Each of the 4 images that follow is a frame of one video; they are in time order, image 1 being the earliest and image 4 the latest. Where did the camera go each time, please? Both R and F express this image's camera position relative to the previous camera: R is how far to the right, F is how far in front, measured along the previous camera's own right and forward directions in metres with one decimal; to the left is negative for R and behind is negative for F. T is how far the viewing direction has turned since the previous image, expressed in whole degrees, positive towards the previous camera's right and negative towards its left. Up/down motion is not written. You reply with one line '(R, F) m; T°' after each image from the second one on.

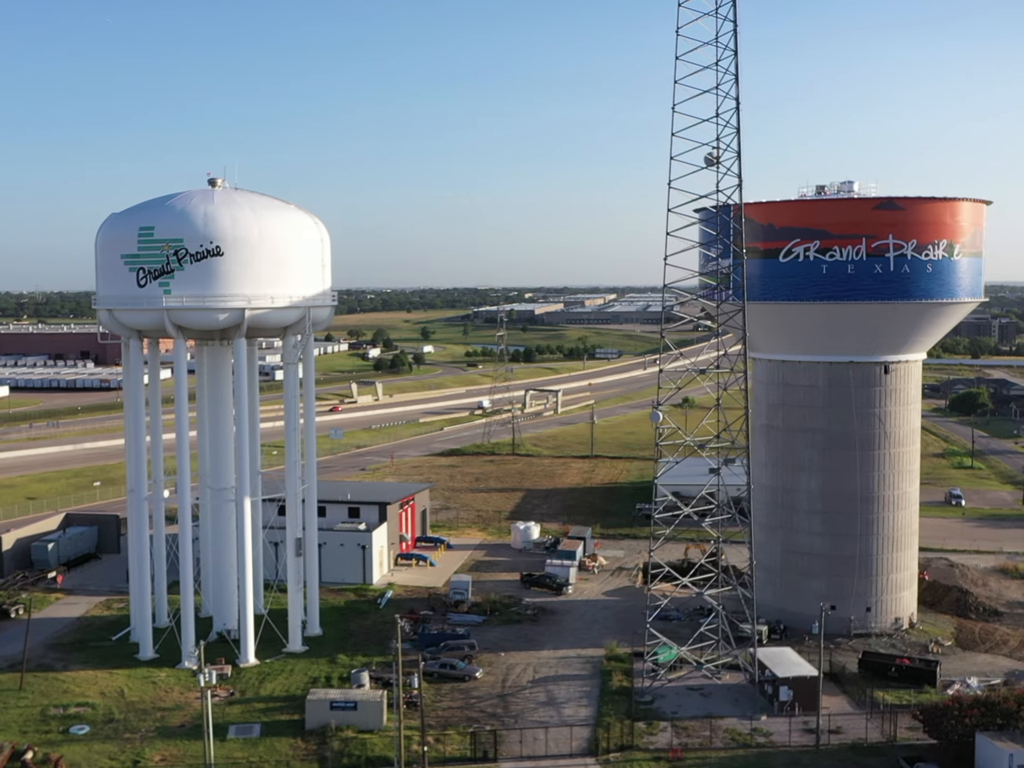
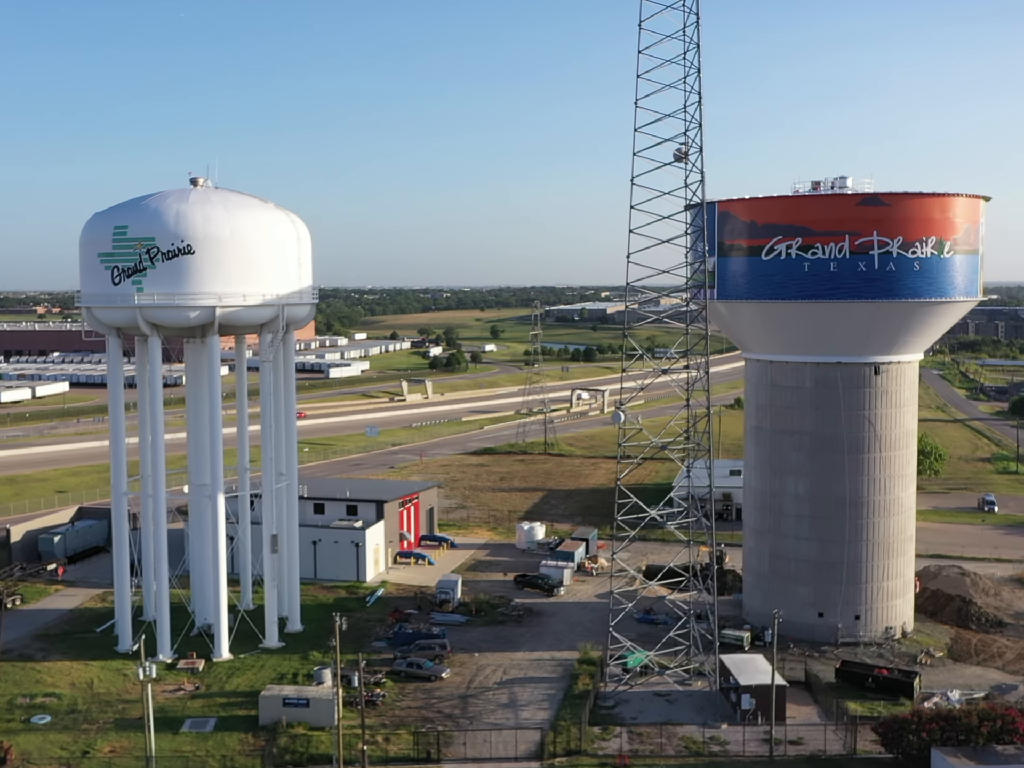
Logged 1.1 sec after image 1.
(+2.5, +0.3) m; -3°
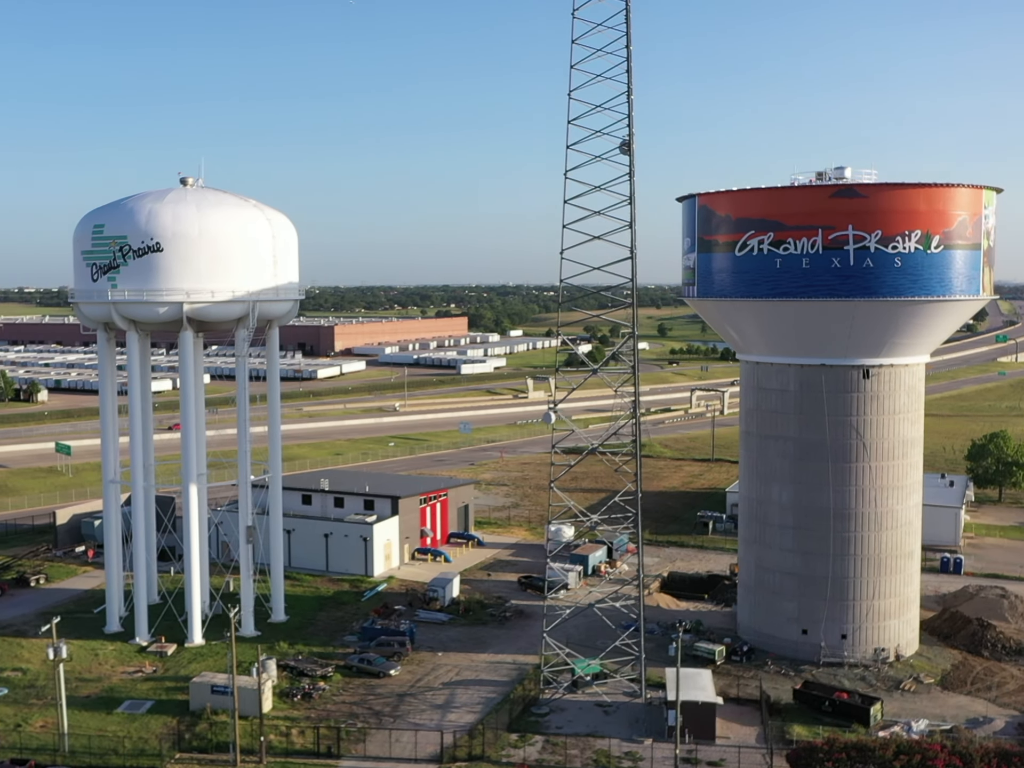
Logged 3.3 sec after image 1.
(+5.2, +0.8) m; -8°
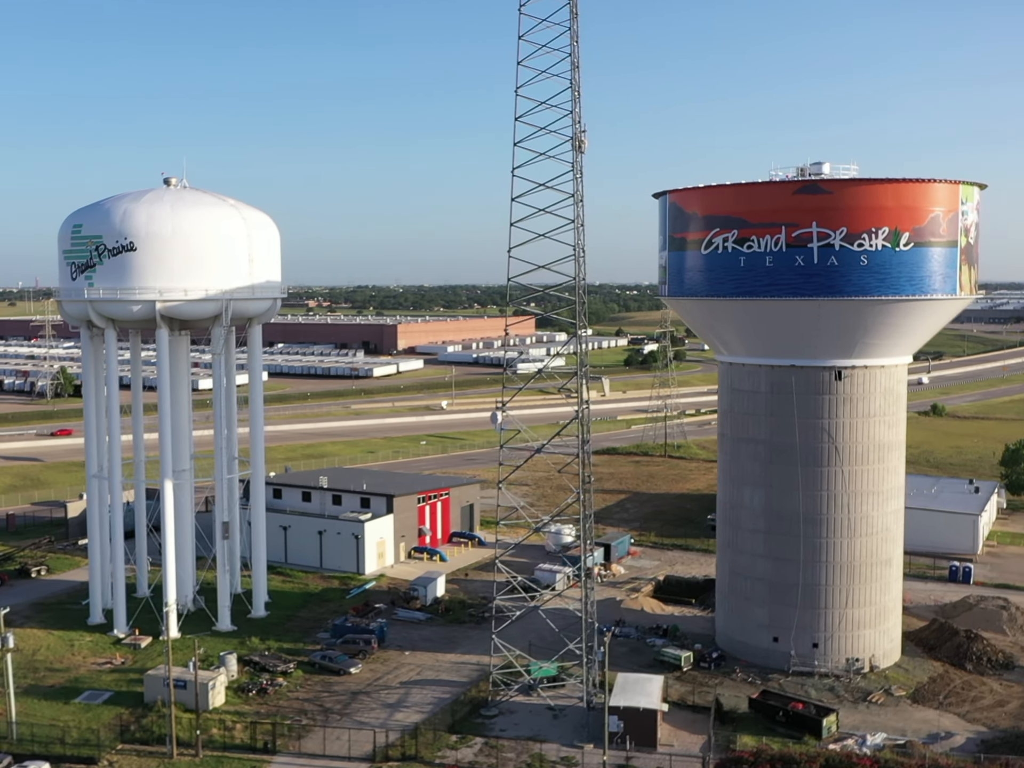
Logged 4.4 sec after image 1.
(+2.8, +0.2) m; -4°
